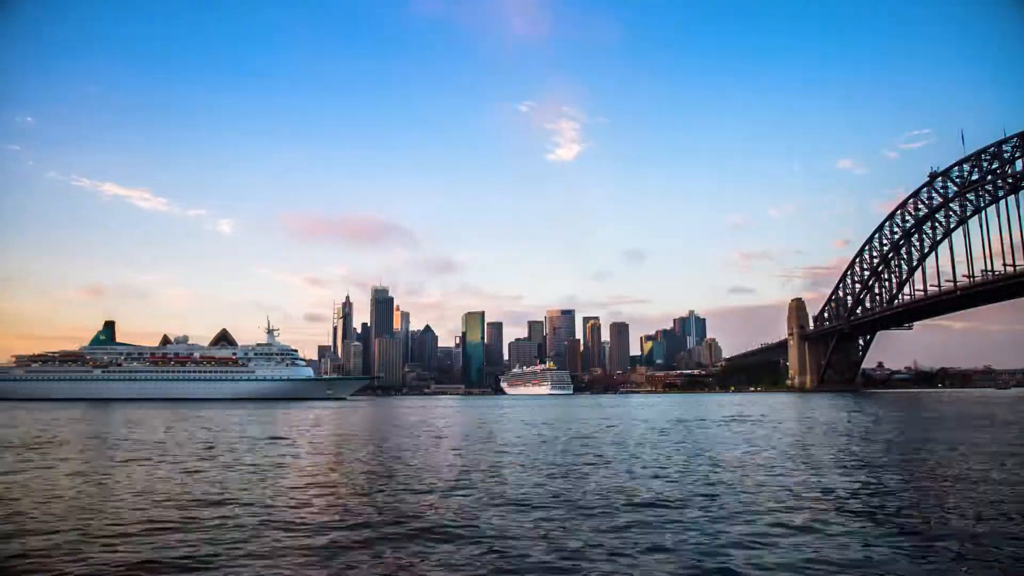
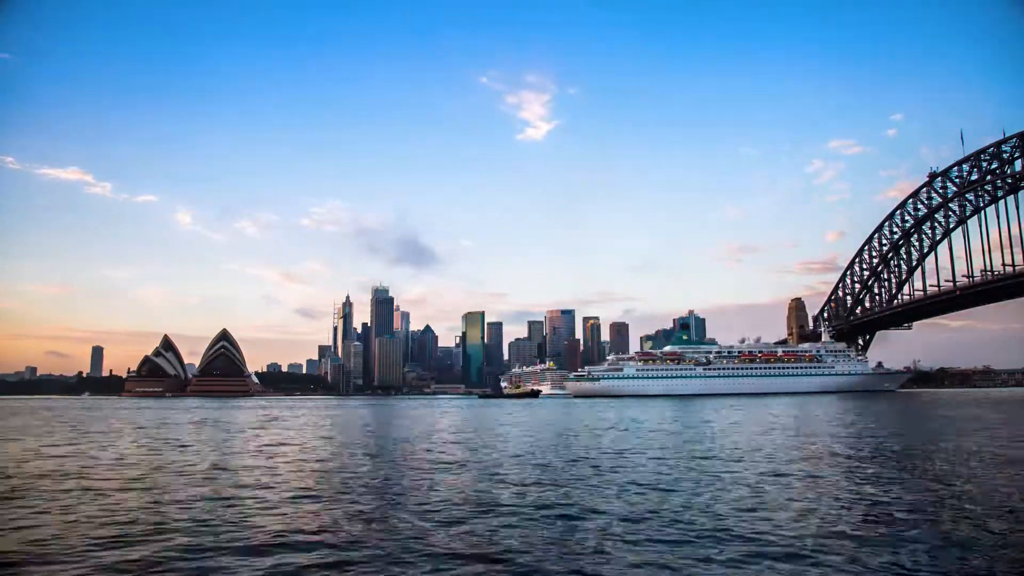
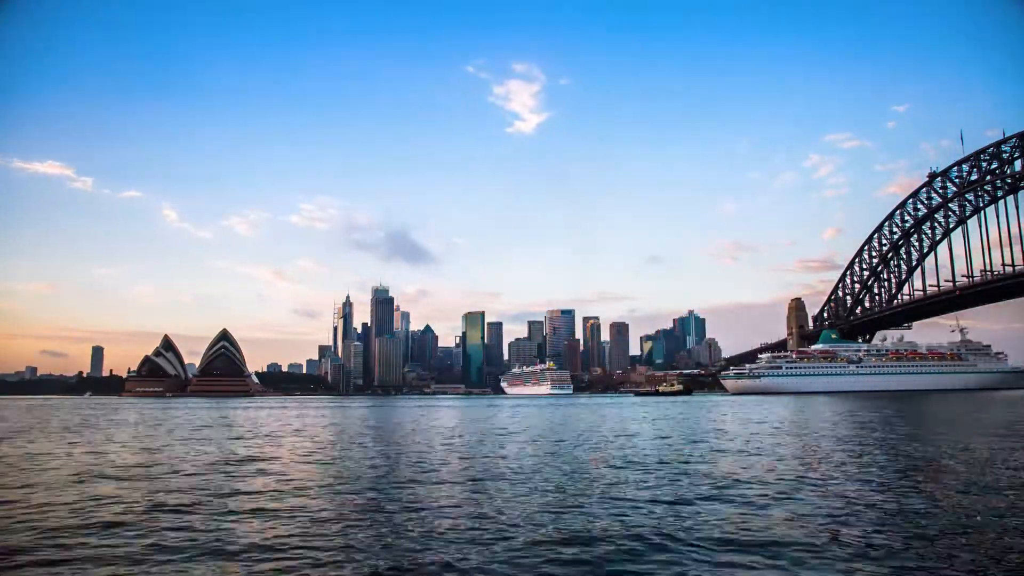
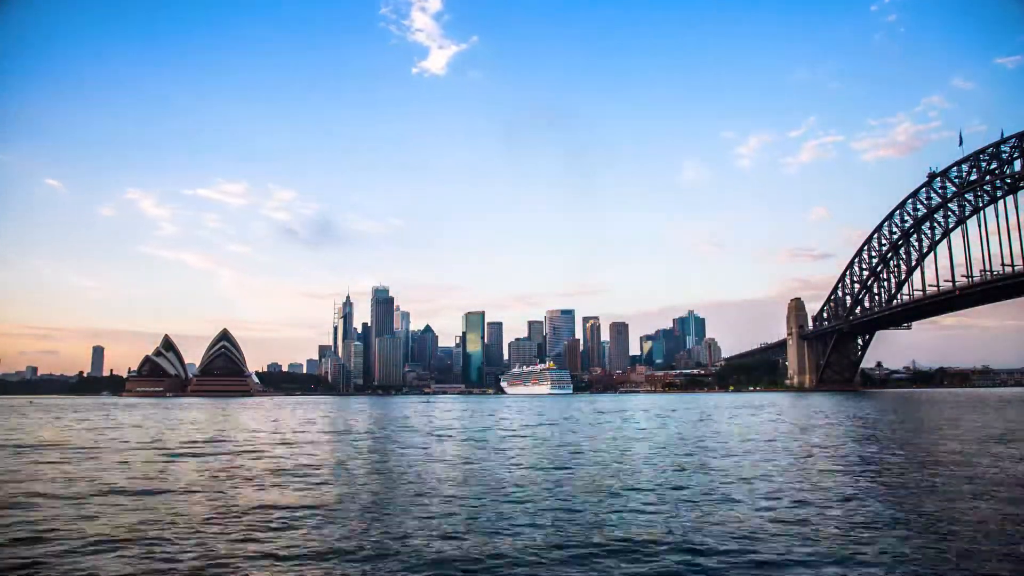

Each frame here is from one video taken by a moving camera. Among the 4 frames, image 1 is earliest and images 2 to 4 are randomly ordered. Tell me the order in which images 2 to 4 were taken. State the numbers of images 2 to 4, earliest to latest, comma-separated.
2, 3, 4
